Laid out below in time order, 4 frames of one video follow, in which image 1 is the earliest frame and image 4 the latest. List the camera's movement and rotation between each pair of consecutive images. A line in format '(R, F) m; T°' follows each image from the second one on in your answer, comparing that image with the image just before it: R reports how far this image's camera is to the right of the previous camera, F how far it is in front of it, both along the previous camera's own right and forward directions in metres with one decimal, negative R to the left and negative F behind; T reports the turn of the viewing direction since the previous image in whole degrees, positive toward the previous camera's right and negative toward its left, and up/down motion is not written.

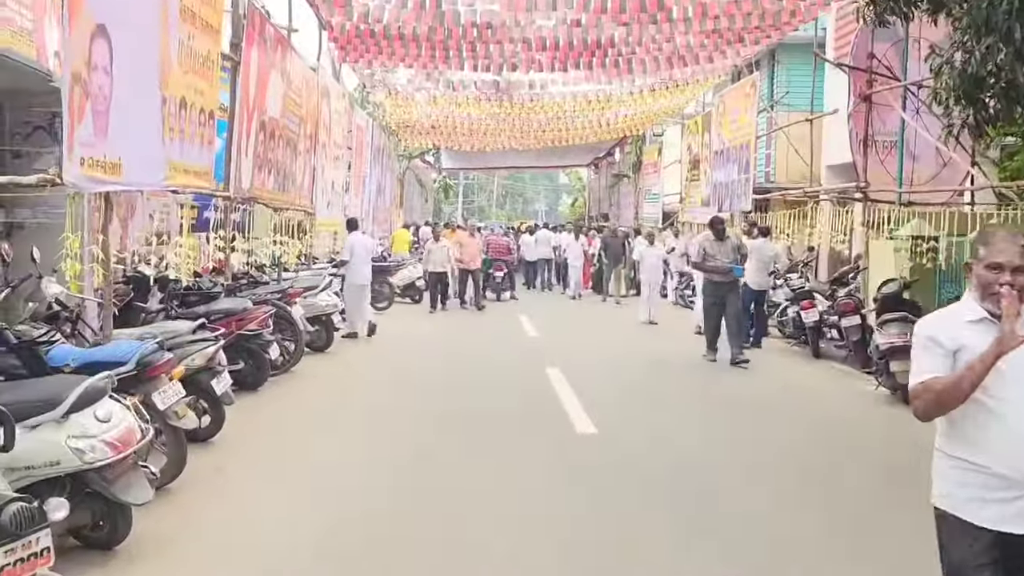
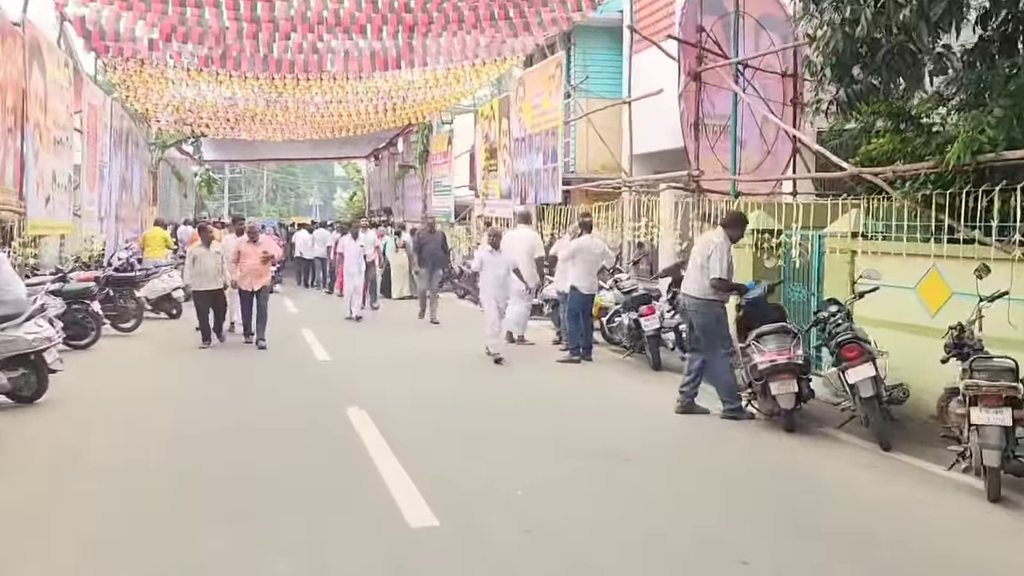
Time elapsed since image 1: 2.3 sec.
(-0.1, +2.3) m; +14°
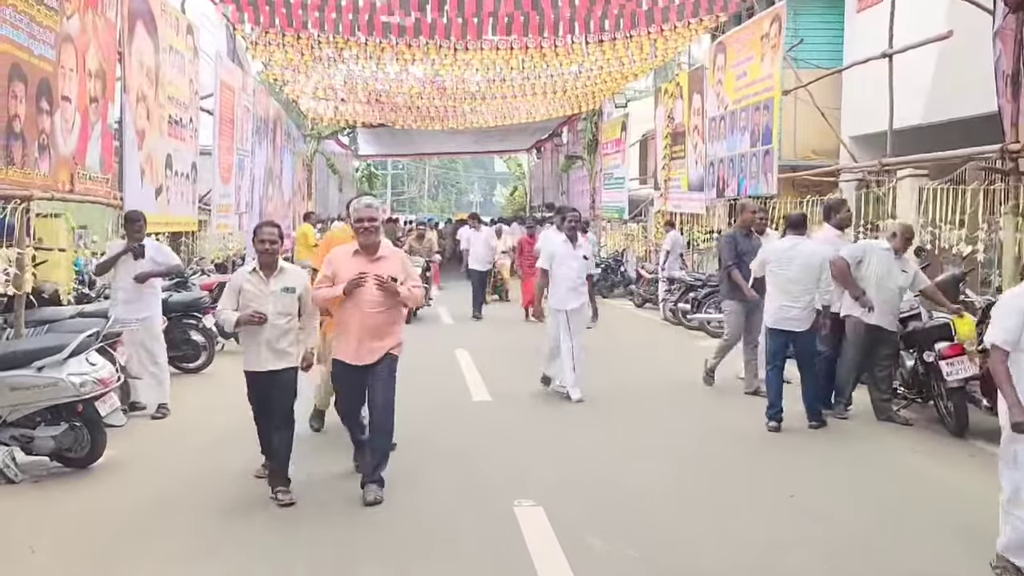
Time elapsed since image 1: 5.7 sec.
(-0.6, +3.0) m; -10°
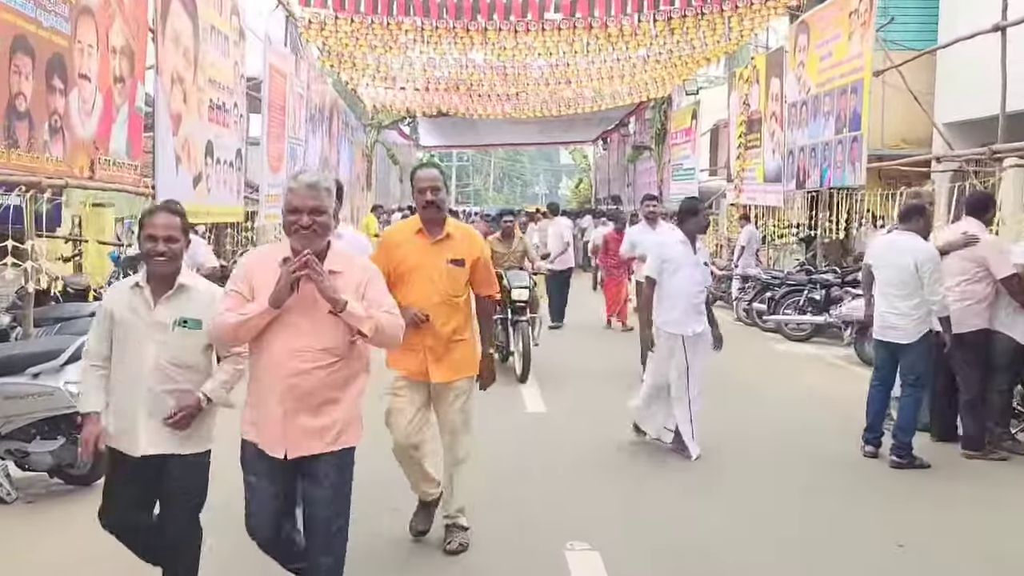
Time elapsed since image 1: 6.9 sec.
(+0.1, +0.9) m; -4°
